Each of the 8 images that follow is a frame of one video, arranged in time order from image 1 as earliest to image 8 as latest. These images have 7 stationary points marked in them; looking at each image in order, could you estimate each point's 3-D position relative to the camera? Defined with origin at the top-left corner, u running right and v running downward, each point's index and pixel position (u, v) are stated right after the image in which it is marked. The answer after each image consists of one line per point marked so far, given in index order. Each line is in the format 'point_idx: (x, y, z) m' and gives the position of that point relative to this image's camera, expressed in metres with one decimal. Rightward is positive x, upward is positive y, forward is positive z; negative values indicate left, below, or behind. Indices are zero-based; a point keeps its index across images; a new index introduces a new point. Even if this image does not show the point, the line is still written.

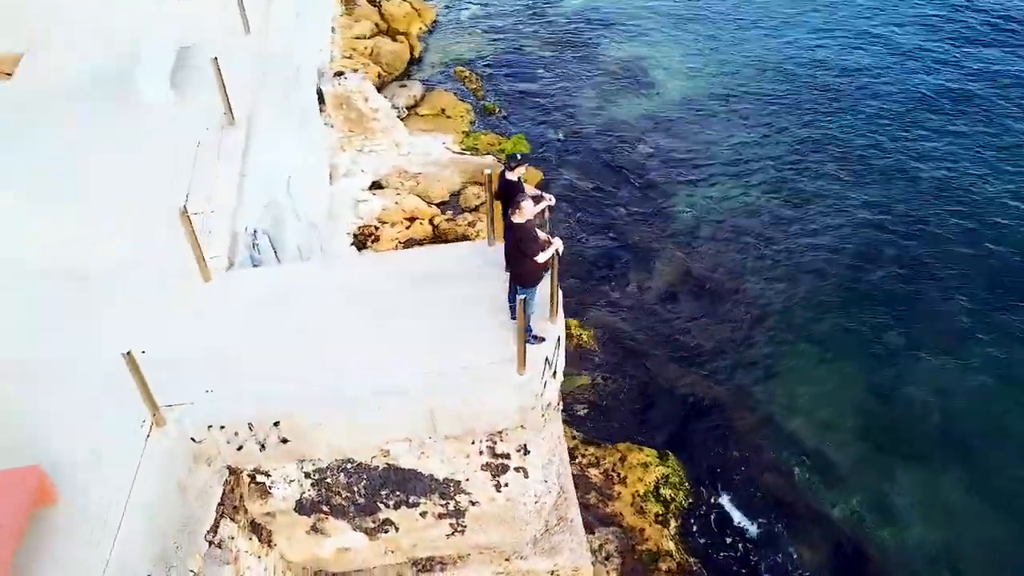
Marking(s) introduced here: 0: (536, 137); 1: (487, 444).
0: (+0.3, +2.4, +14.9) m
1: (-0.2, -1.1, +6.7) m
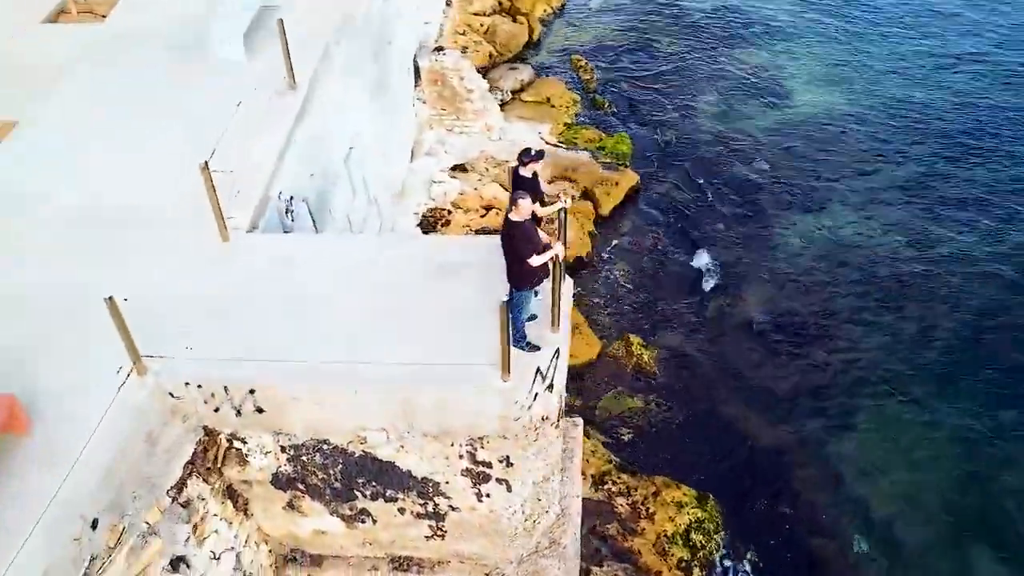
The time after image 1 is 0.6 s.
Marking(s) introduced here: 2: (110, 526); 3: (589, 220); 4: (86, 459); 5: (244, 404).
0: (+2.0, +2.2, +14.4) m
1: (-0.3, -1.1, +6.4) m
2: (-2.2, -1.4, +5.6) m
3: (+1.0, +0.9, +12.4) m
4: (-2.4, -0.9, +5.6) m
5: (-1.7, -0.7, +6.2) m
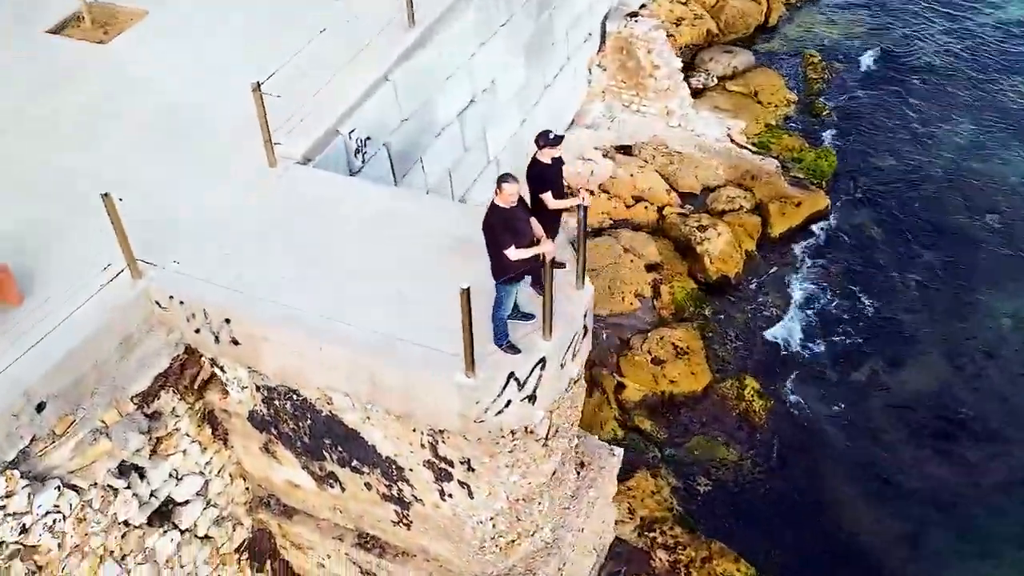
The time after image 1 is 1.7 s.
0: (+4.6, +1.6, +12.6) m
1: (-0.5, -0.9, +5.7) m
2: (-2.5, -0.7, +5.5) m
3: (+2.8, +0.6, +11.1) m
4: (-2.7, -0.3, +5.6) m
5: (-1.8, -0.3, +5.9) m
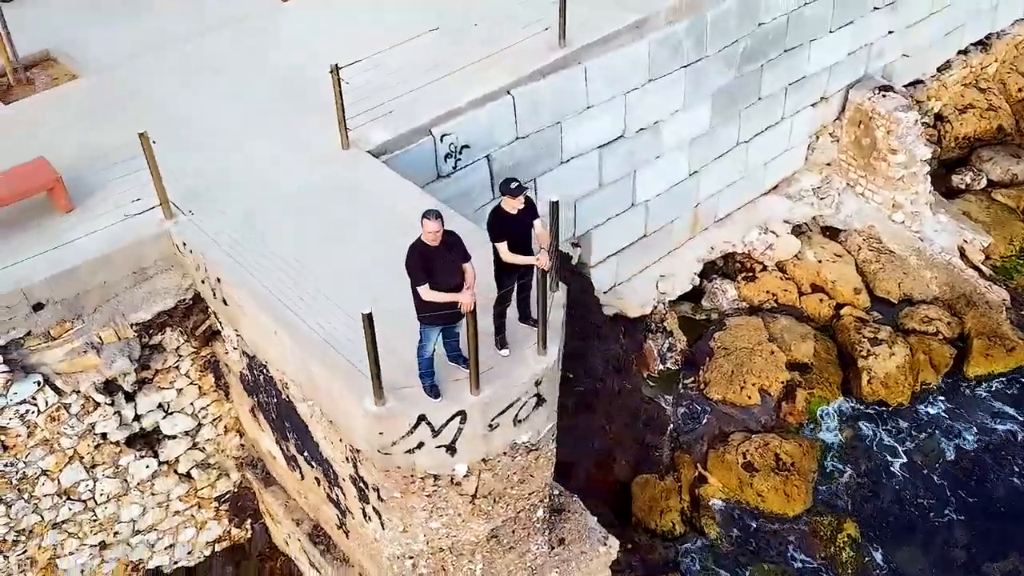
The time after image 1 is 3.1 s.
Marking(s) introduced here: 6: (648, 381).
0: (+6.5, -0.4, +10.3) m
1: (-0.9, -1.0, +5.5) m
2: (-2.8, -0.2, +5.9) m
3: (+4.2, -0.8, +9.5) m
4: (-2.8, +0.3, +6.0) m
5: (-1.8, 0.0, +6.0) m
6: (+1.3, -0.9, +9.2) m
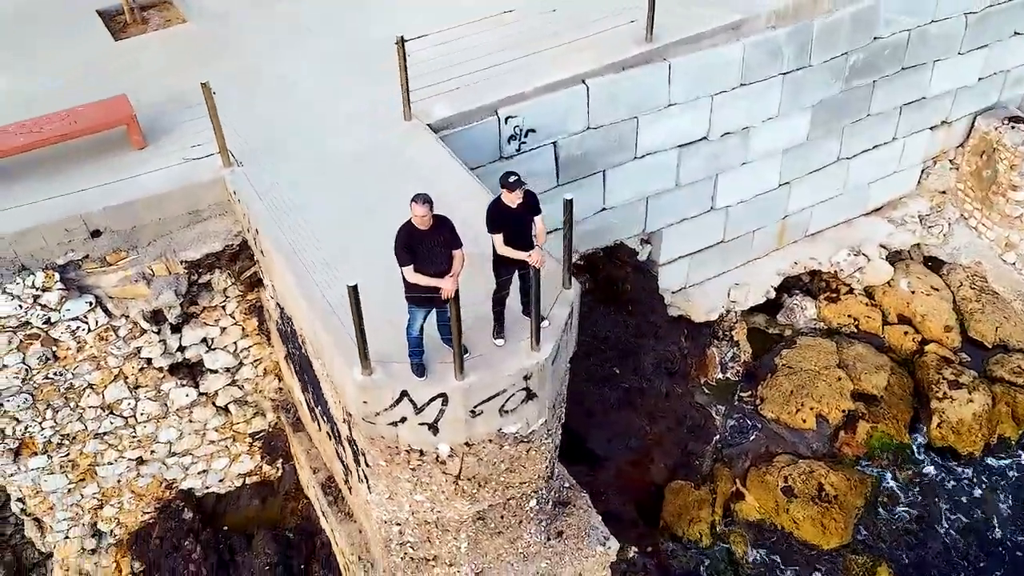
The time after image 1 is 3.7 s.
0: (+7.2, -1.2, +9.3) m
1: (-1.0, -0.8, +5.7) m
2: (-2.6, +0.3, +6.4) m
3: (+4.7, -1.3, +8.9) m
4: (-2.5, +0.7, +6.4) m
5: (-1.7, +0.3, +6.3) m
6: (+1.8, -1.0, +9.0) m
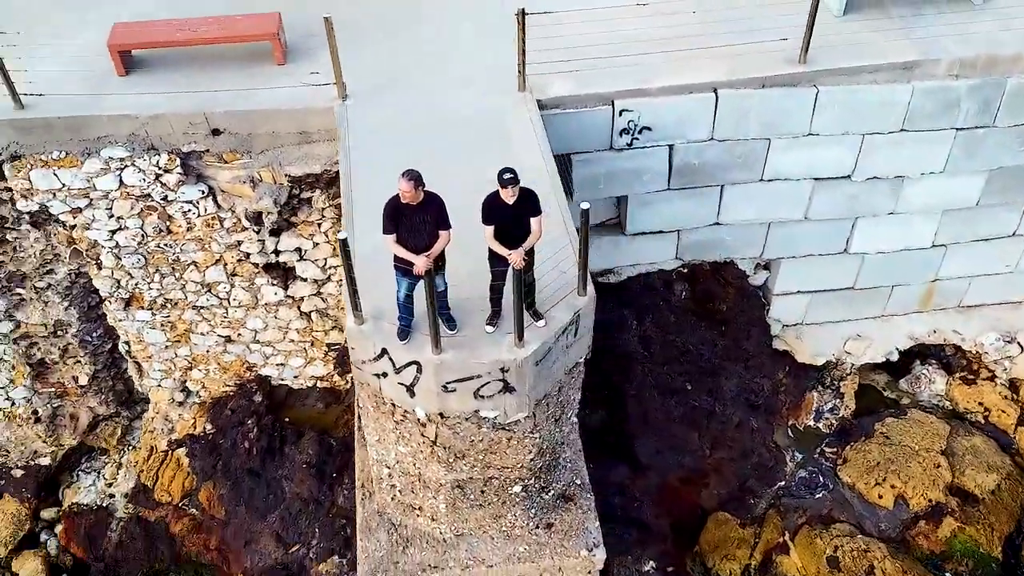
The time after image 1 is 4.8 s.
0: (+7.5, -3.0, +7.6) m
1: (-1.0, -0.4, +6.1) m
2: (-2.1, +1.0, +7.1) m
3: (+5.0, -2.4, +7.8) m
4: (-1.8, +1.4, +7.0) m
5: (-1.2, +0.8, +6.8) m
6: (+2.5, -1.3, +8.6) m
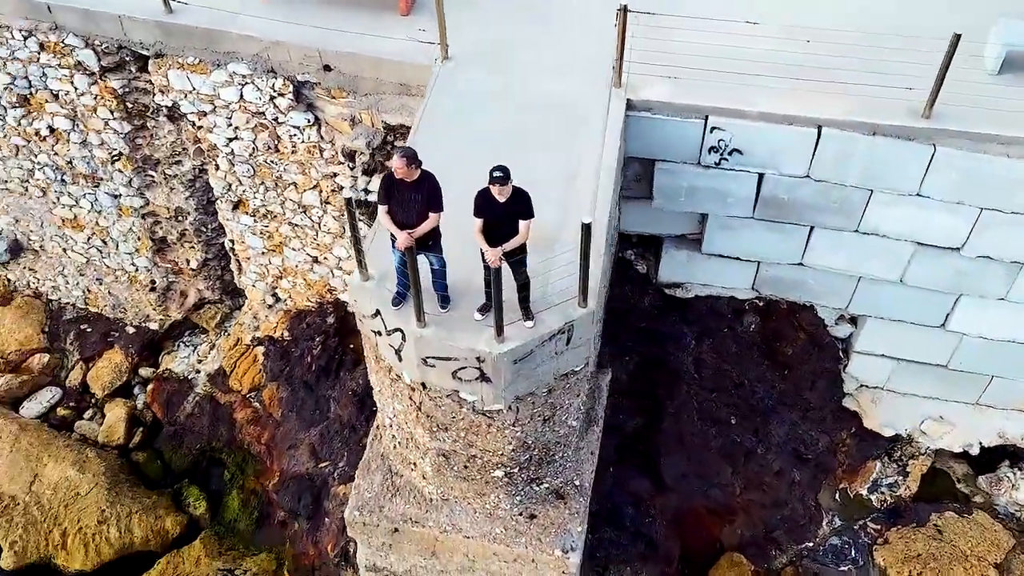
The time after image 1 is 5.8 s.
0: (+6.8, -4.6, +6.2) m
1: (-0.9, -0.2, +6.4) m
2: (-1.4, +1.5, +7.4) m
3: (+4.7, -3.4, +6.9) m
4: (-1.0, +1.9, +7.3) m
5: (-0.6, +1.1, +7.0) m
6: (+2.7, -1.8, +8.1) m
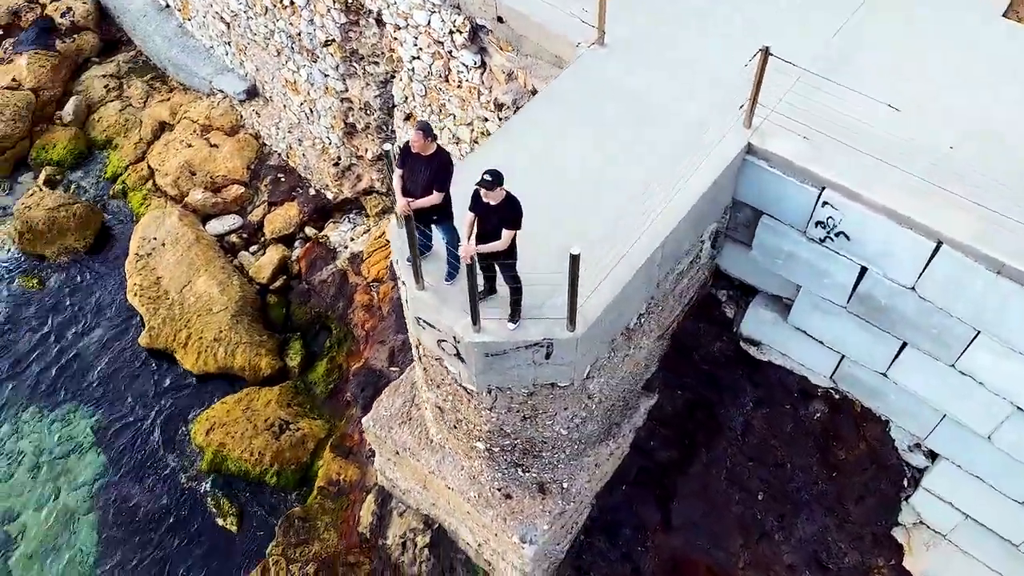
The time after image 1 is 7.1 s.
0: (+4.6, -6.8, +4.9) m
1: (-0.6, +0.2, +6.7) m
2: (-0.1, +2.0, +7.7) m
3: (+3.4, -4.9, +6.0) m
4: (+0.3, +2.2, +7.5) m
5: (+0.3, +1.3, +7.1) m
6: (+2.6, -2.6, +7.6) m
